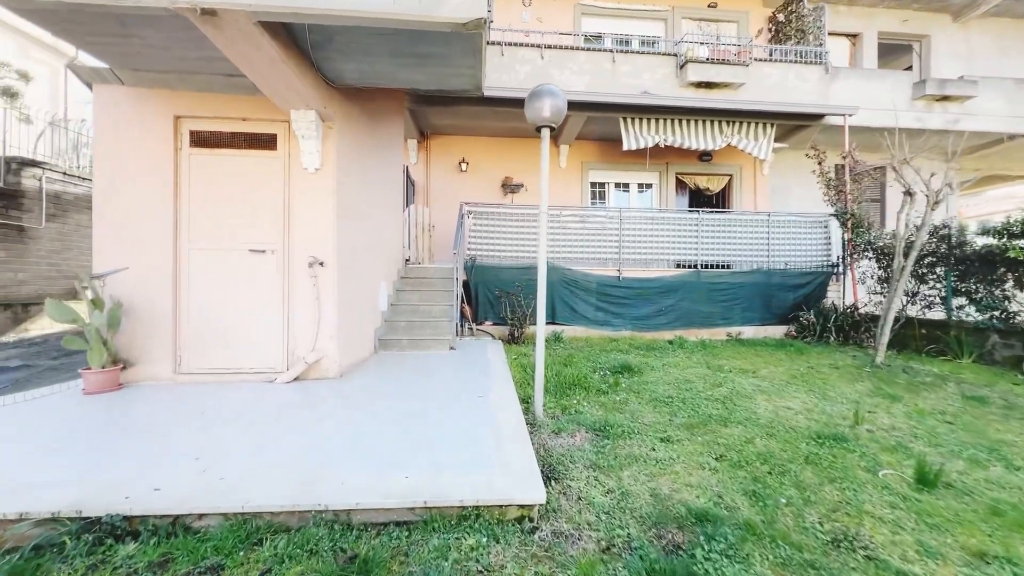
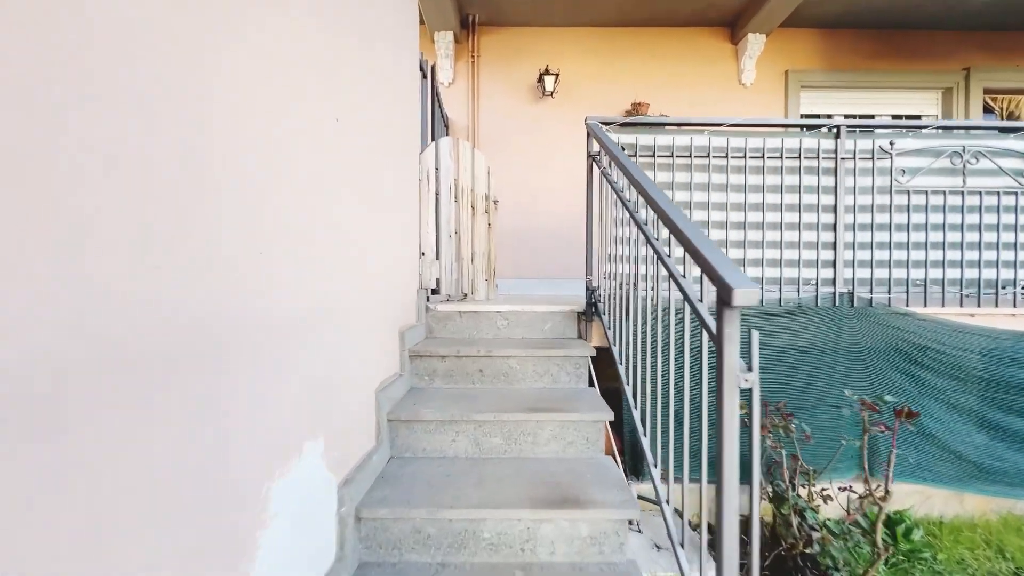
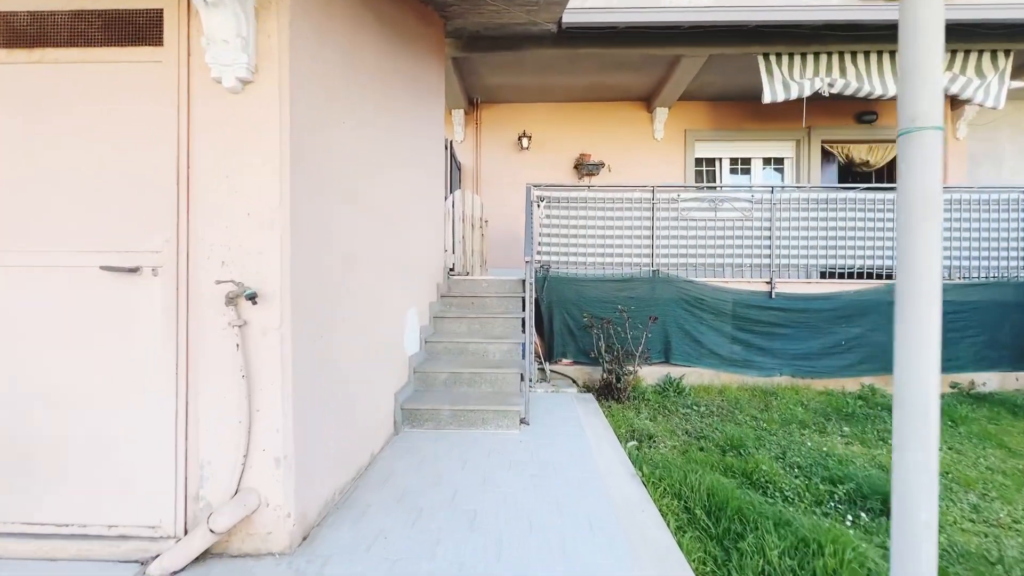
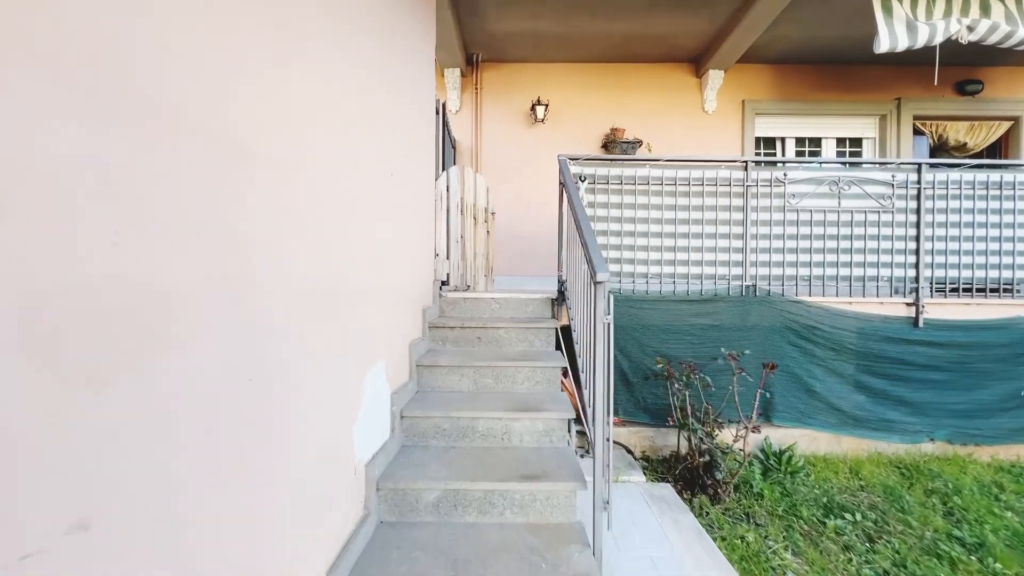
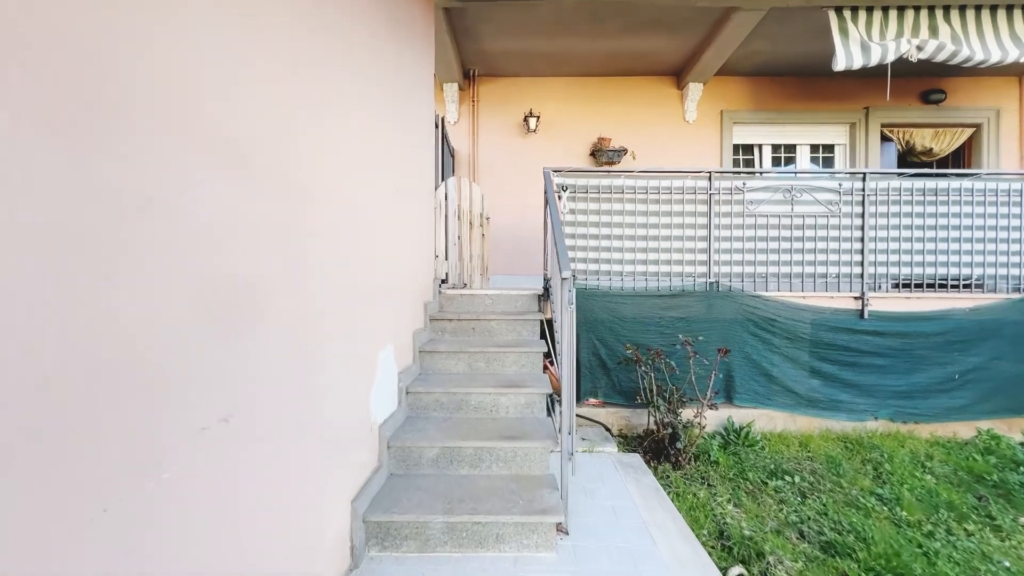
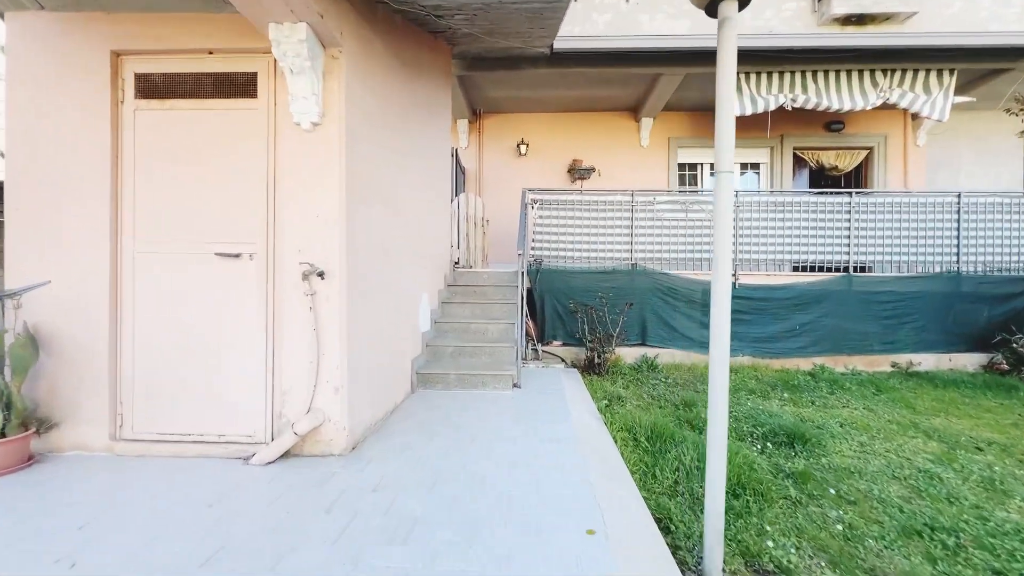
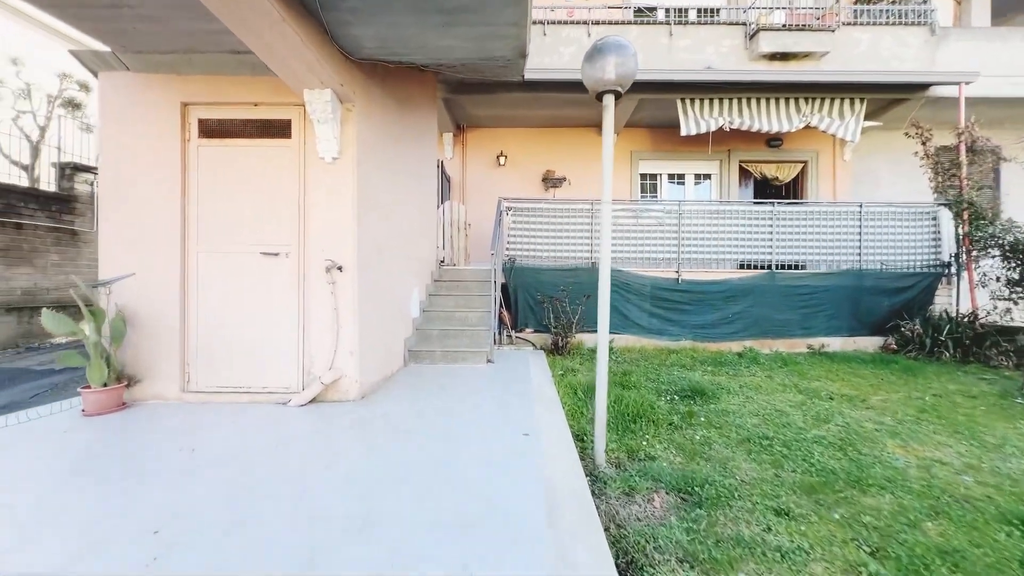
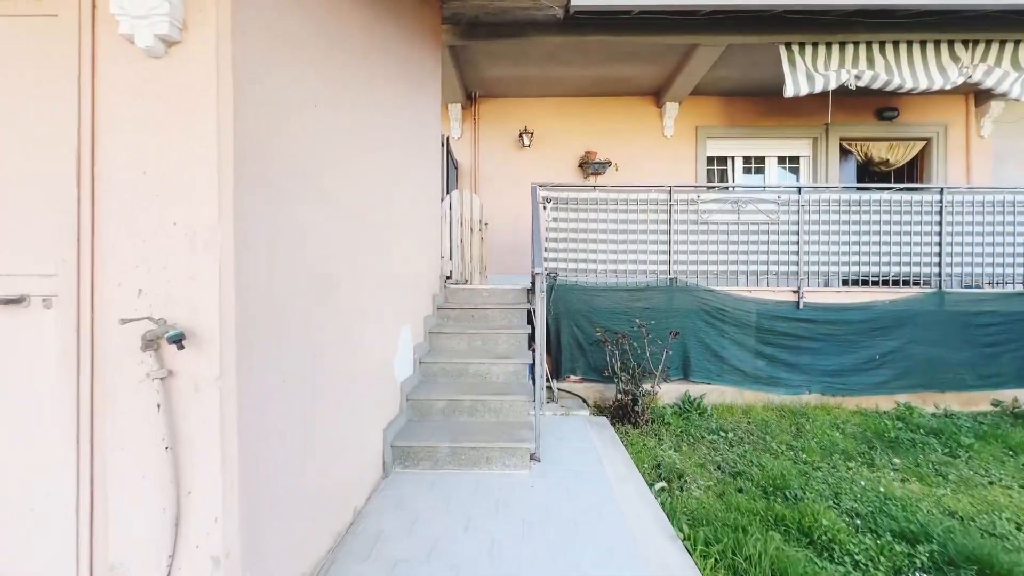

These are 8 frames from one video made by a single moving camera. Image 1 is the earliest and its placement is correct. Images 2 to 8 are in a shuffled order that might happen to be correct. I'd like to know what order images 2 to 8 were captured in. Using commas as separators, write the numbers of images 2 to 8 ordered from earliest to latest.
7, 6, 3, 8, 5, 4, 2
